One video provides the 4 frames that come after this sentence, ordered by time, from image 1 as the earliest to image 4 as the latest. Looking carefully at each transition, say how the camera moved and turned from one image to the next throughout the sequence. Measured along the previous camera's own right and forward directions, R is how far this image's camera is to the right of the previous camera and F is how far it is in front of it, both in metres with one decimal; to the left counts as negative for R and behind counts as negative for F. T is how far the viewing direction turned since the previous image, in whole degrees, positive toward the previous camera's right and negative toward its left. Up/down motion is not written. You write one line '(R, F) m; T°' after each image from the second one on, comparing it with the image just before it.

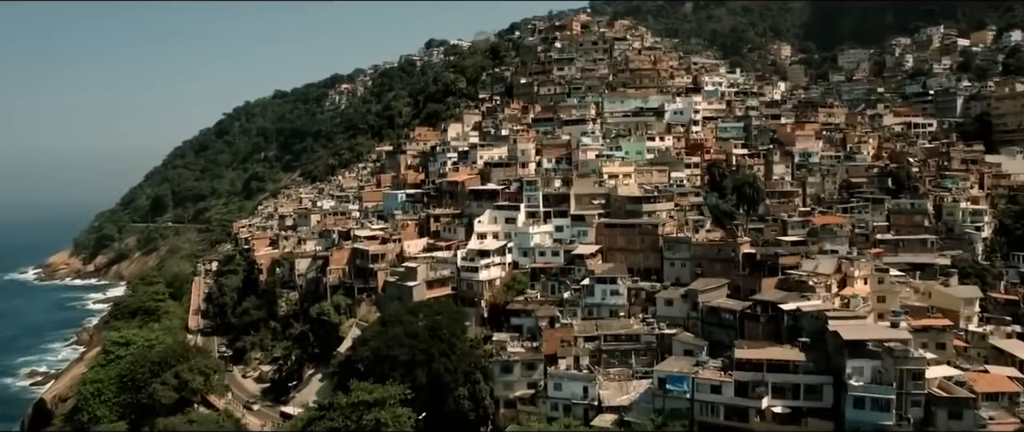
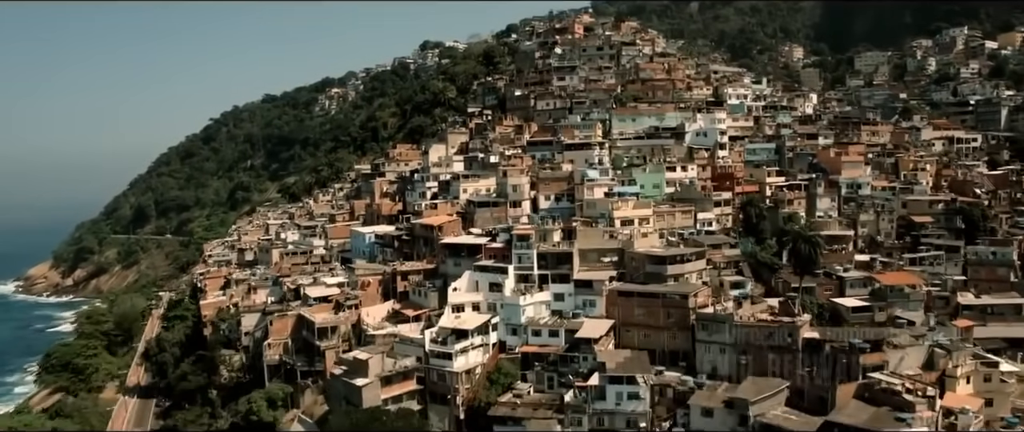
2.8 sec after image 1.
(+0.4, +5.9) m; 0°
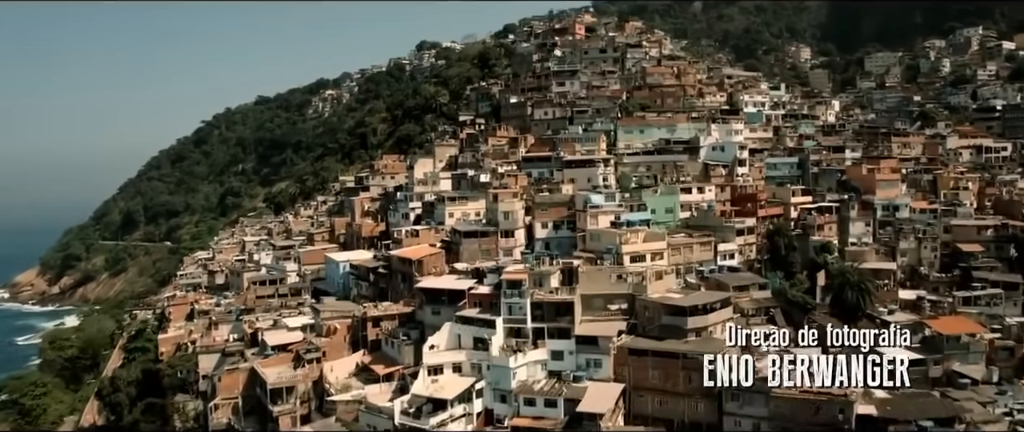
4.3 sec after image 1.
(+0.2, +3.4) m; 0°
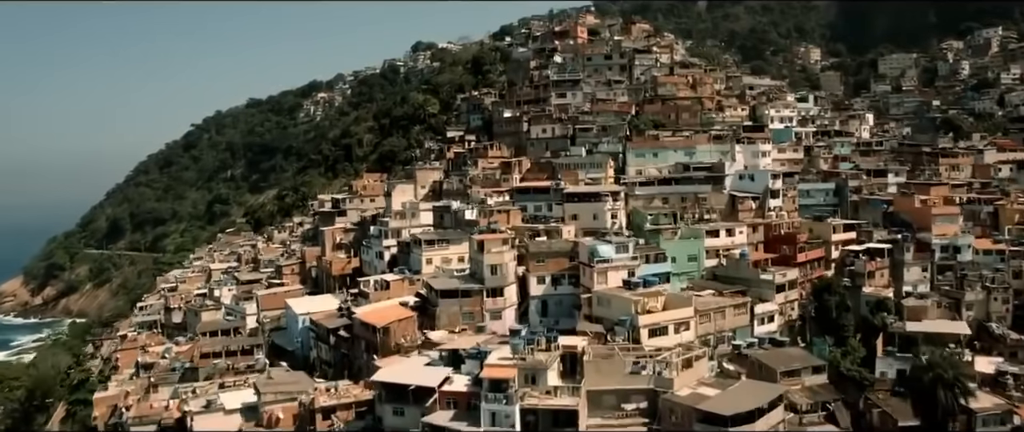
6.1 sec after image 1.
(+0.3, +4.1) m; 0°
